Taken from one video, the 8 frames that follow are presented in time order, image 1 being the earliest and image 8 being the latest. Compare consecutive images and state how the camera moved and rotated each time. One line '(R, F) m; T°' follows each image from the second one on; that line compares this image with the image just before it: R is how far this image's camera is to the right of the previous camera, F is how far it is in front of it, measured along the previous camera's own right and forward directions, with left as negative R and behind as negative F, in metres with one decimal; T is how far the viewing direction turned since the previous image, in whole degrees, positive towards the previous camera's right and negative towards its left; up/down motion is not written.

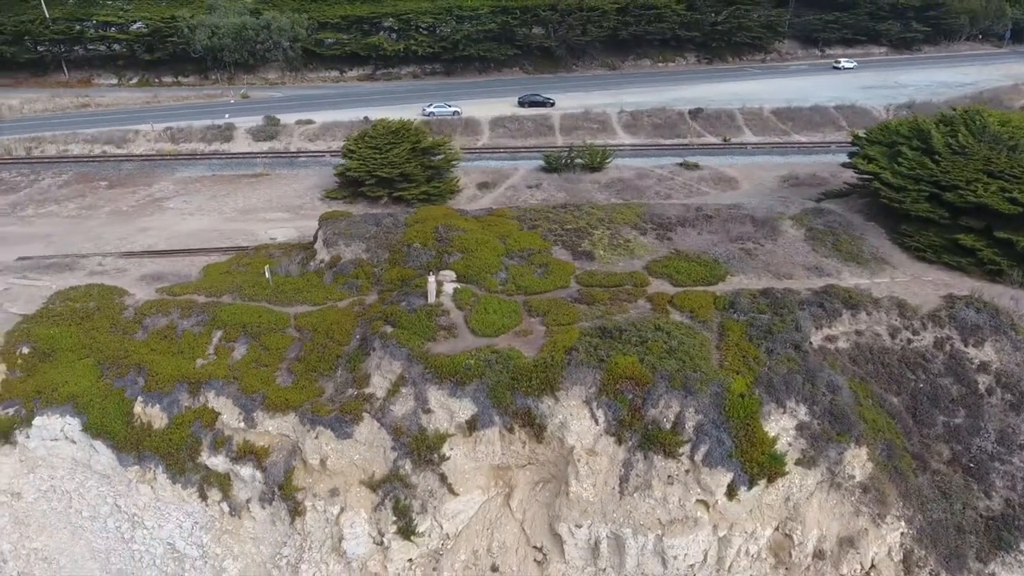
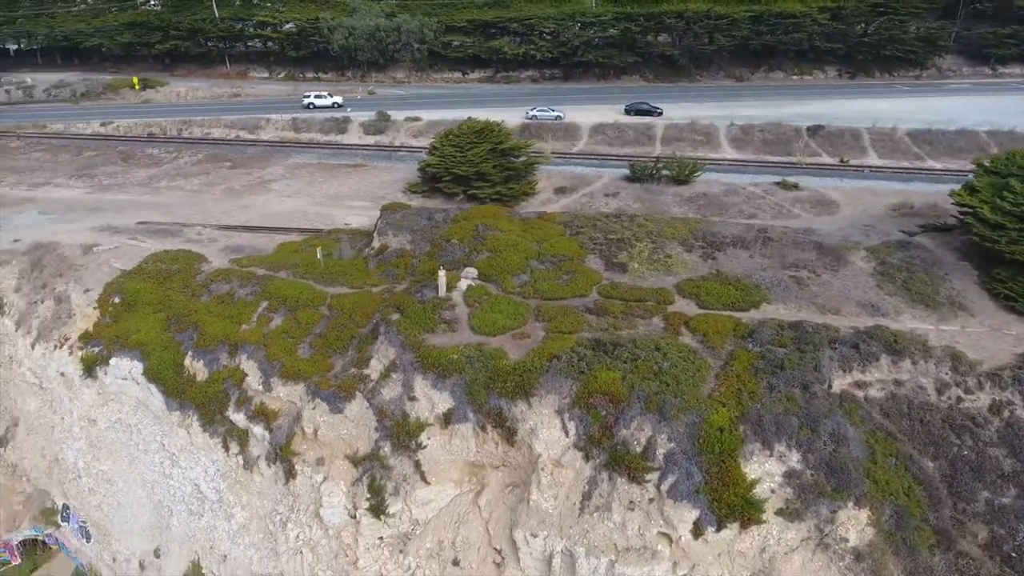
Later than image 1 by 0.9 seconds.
(+3.5, +0.3) m; -12°
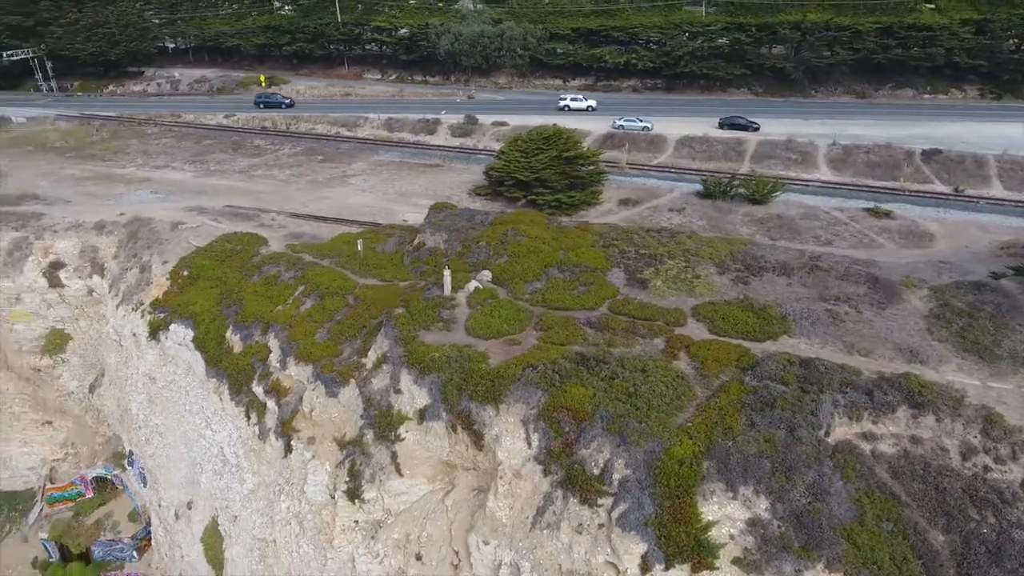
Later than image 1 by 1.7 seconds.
(+3.2, +0.4) m; -11°
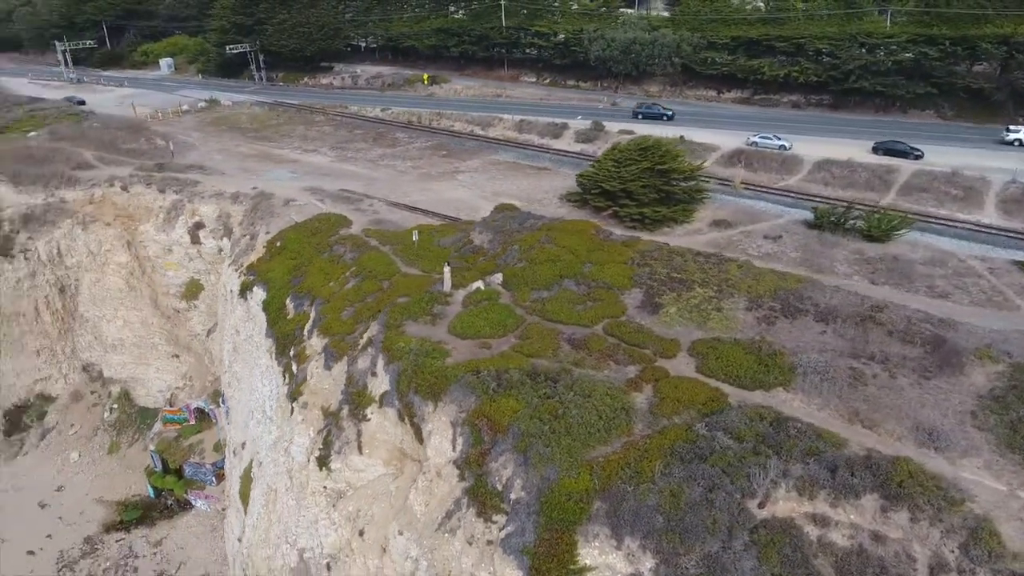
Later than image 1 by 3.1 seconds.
(+5.2, +0.9) m; -16°
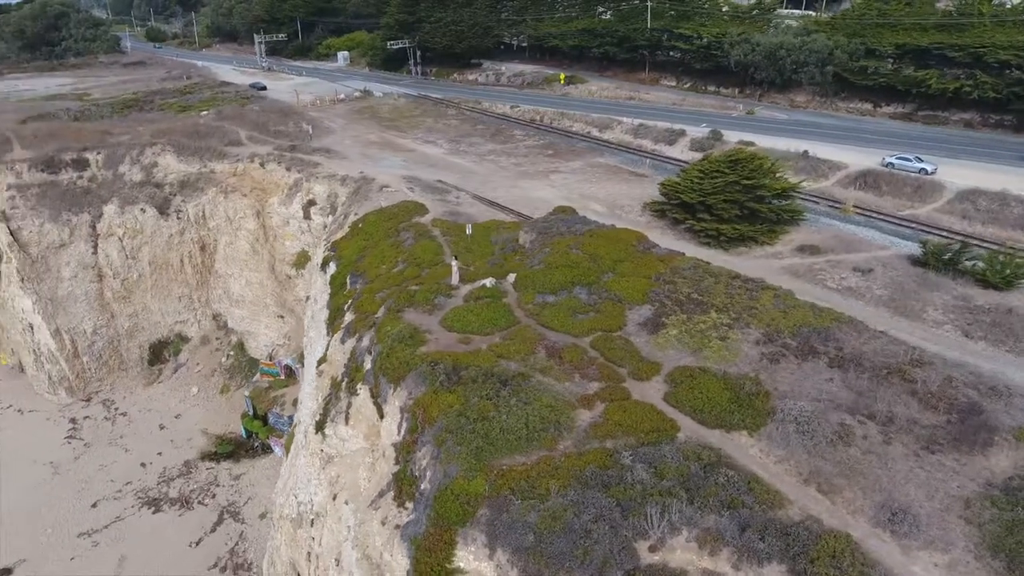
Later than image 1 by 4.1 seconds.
(+4.5, +0.6) m; -15°
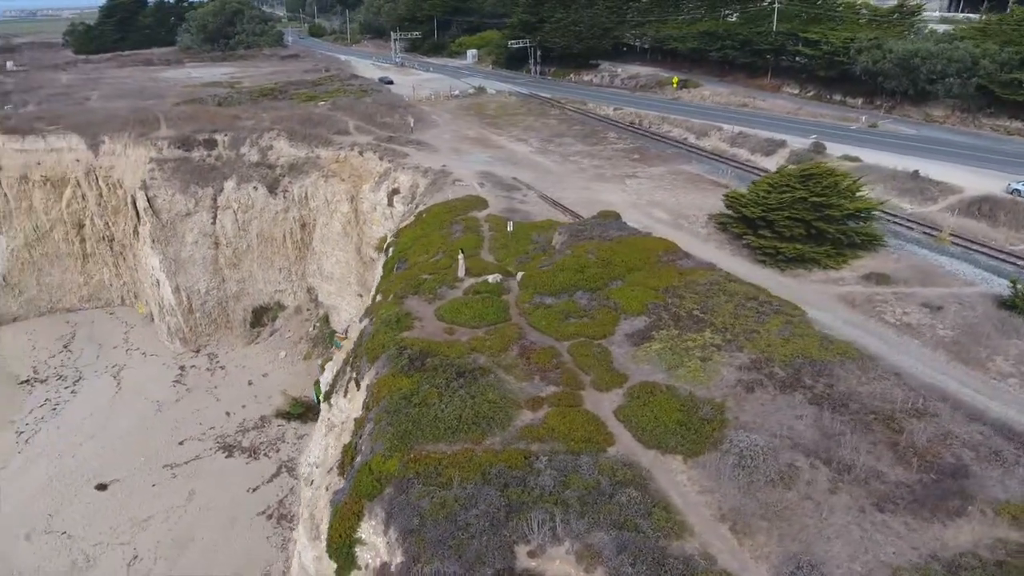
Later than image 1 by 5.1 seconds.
(+3.9, +0.2) m; -12°
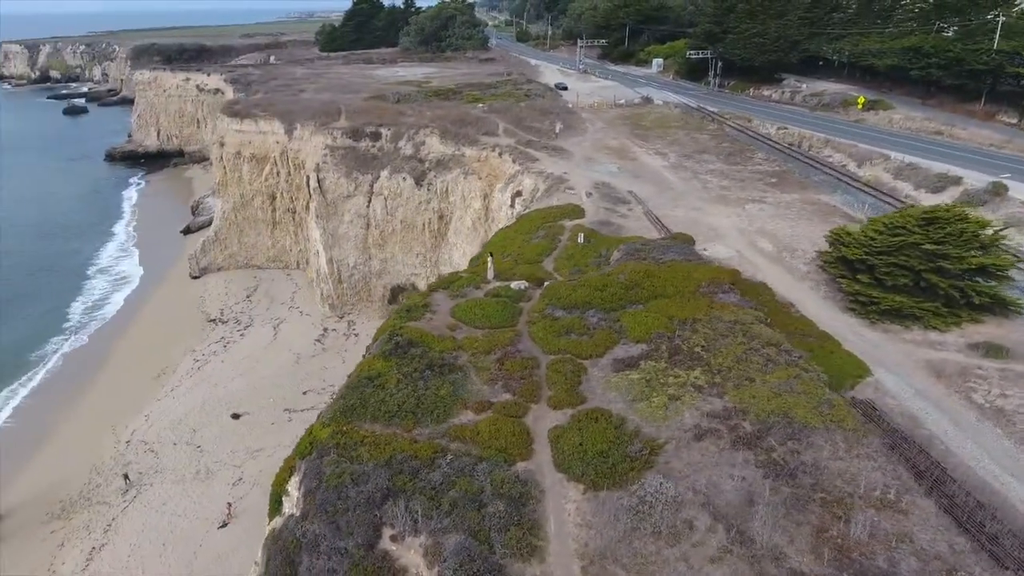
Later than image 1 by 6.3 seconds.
(+5.2, +0.3) m; -17°
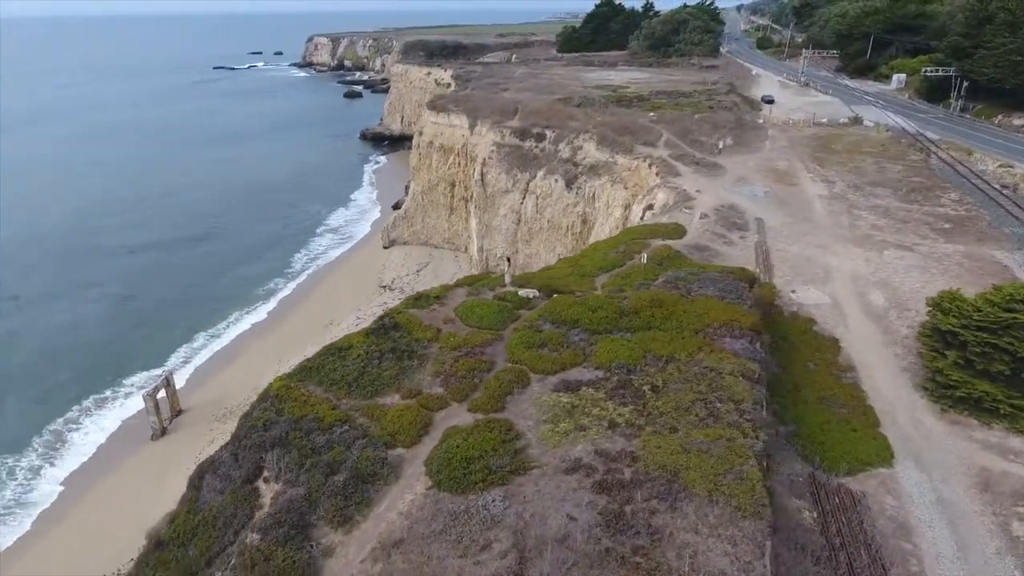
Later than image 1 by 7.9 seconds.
(+6.8, +0.6) m; -20°
